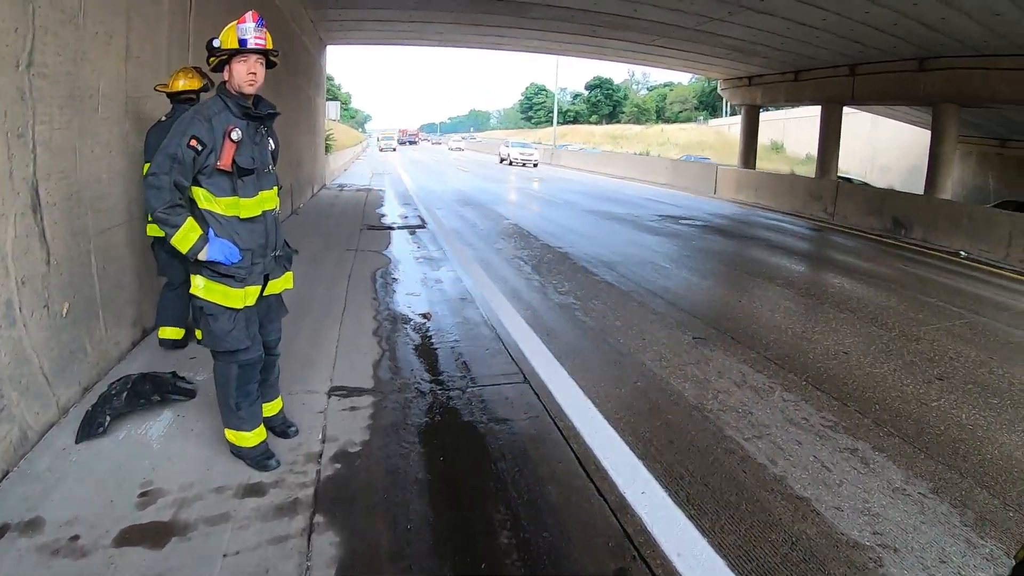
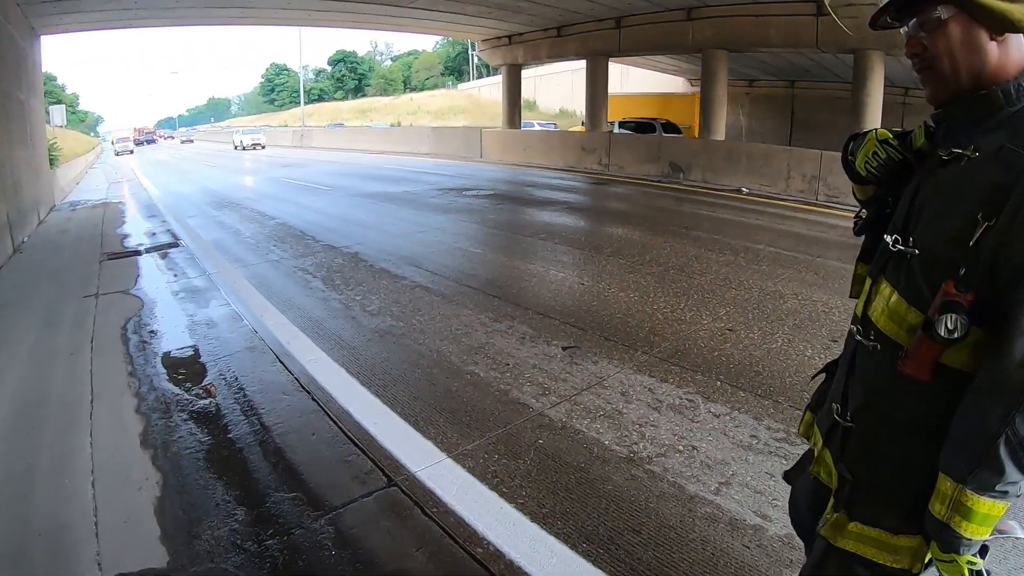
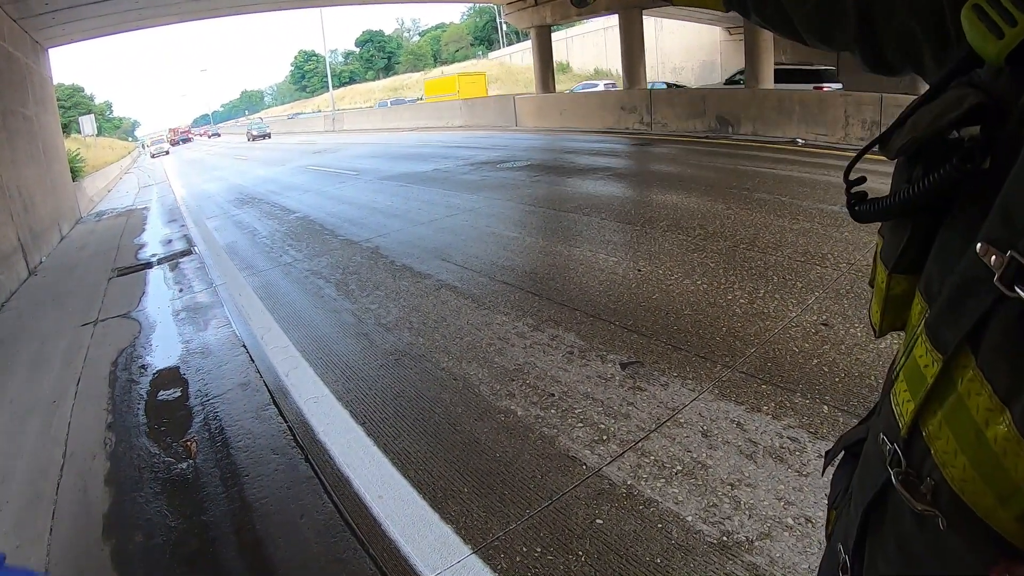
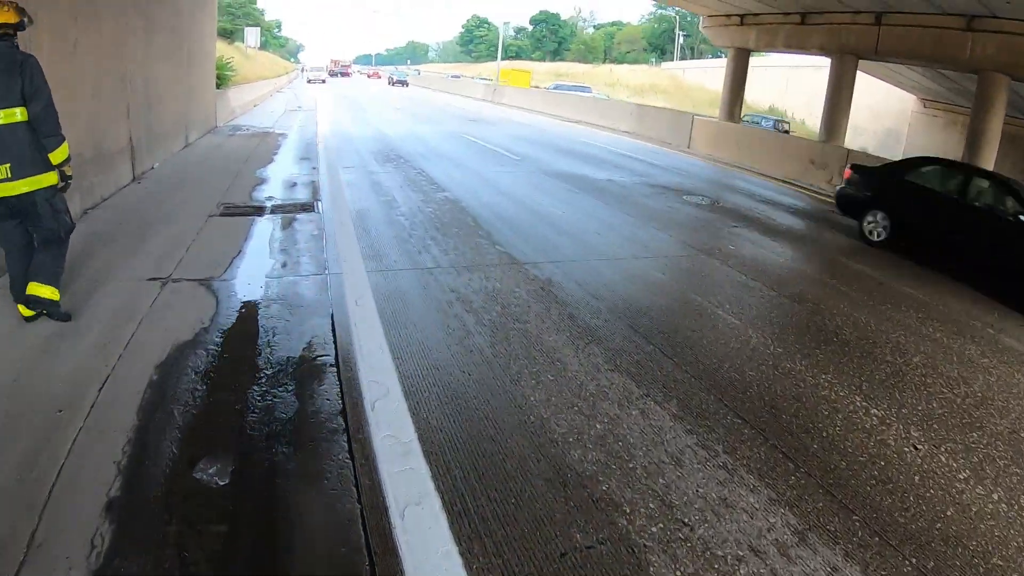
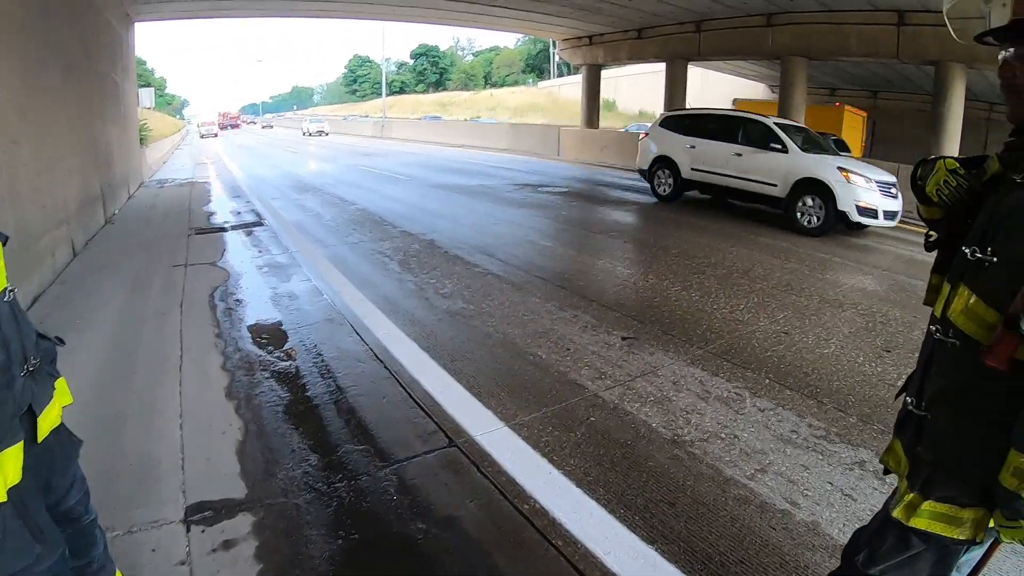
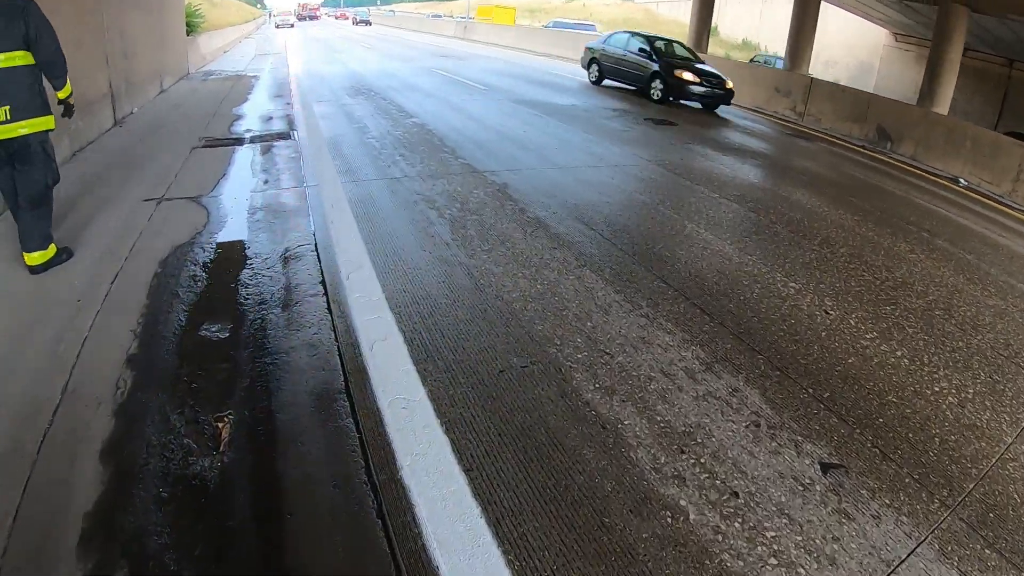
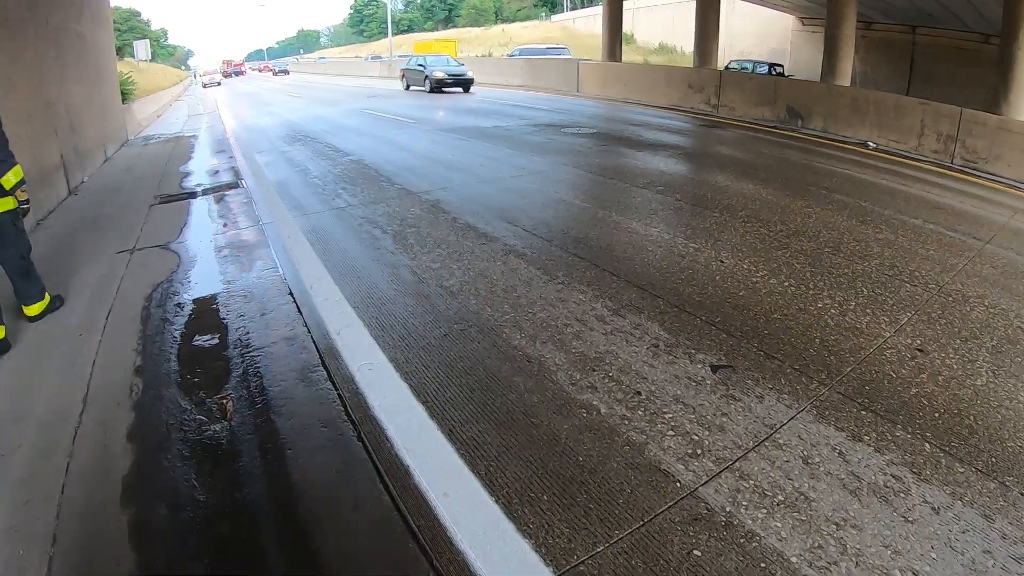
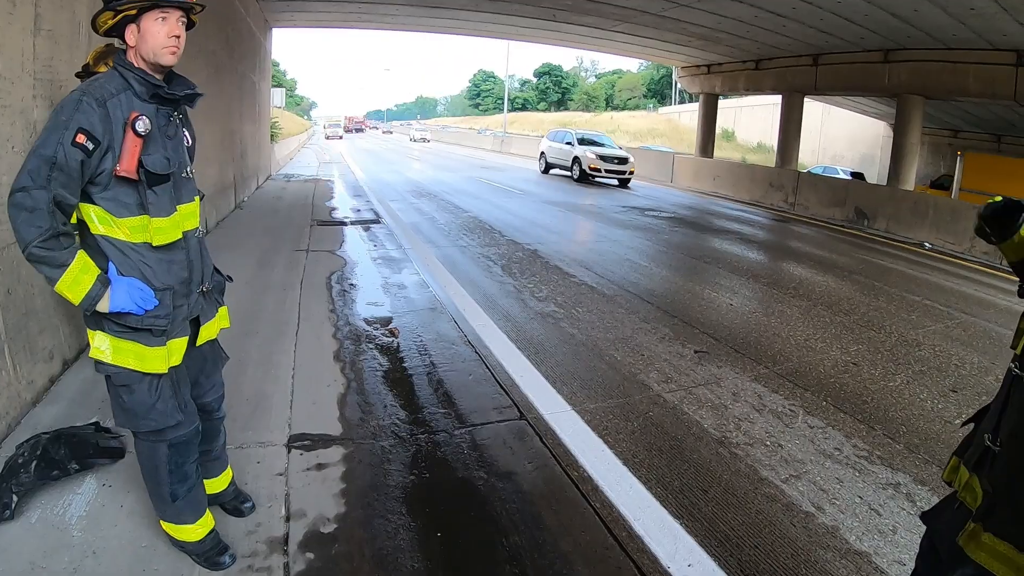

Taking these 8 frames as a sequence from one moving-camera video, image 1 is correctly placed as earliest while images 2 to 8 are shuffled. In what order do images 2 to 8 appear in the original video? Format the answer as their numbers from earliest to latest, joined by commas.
8, 5, 2, 3, 7, 6, 4
